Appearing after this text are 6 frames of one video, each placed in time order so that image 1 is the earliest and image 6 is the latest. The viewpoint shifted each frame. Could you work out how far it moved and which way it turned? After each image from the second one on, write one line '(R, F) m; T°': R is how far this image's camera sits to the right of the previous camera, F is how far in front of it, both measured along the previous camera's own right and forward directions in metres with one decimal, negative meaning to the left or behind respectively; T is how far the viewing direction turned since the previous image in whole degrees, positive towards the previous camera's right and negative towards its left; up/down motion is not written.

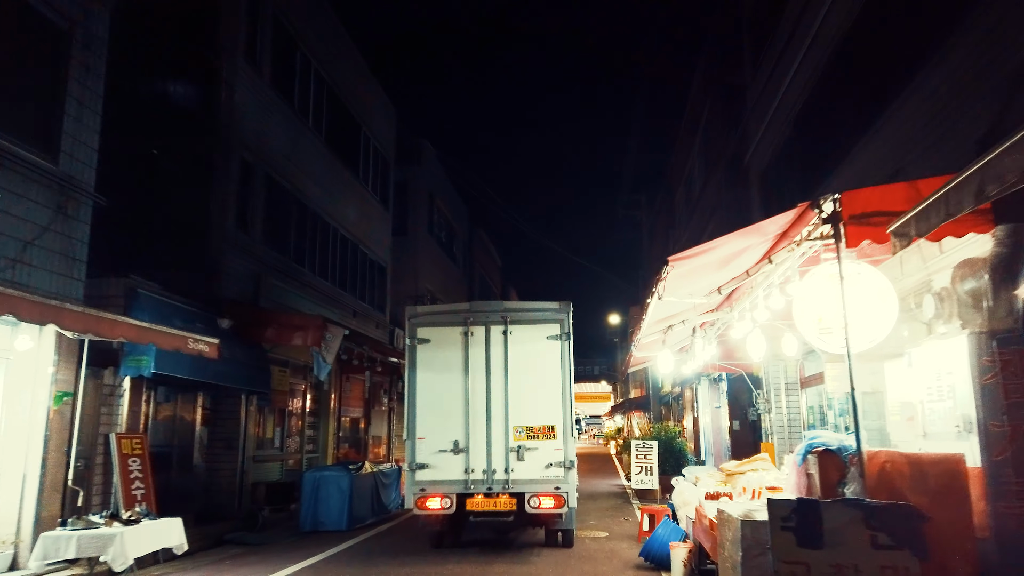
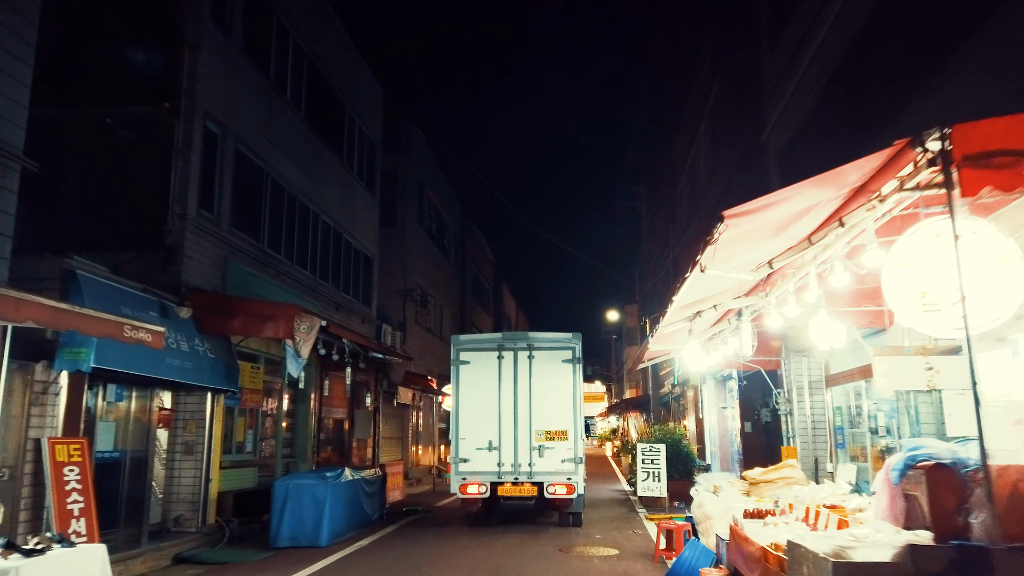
(-0.1, +1.3) m; +1°
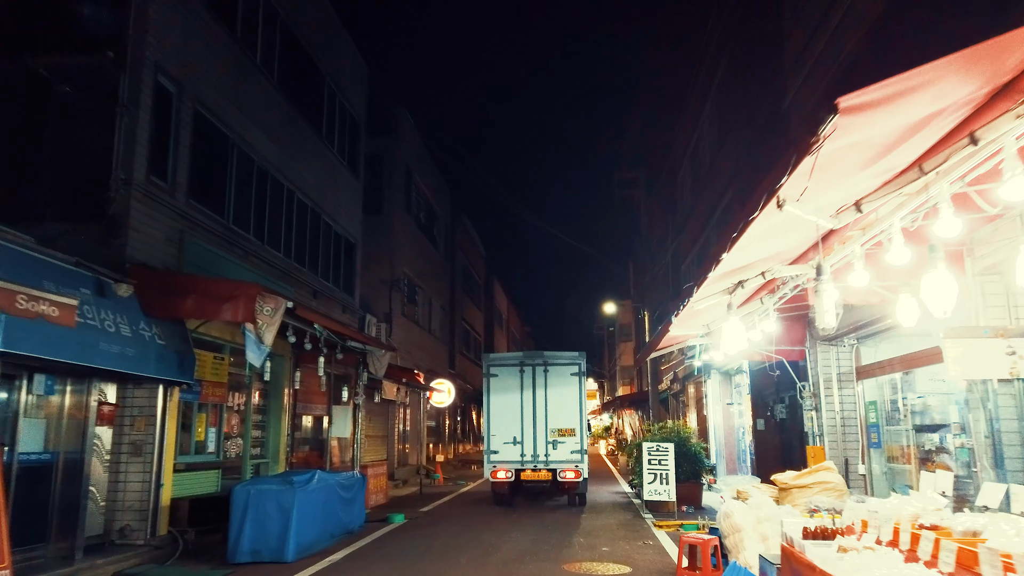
(-0.1, +1.4) m; +1°
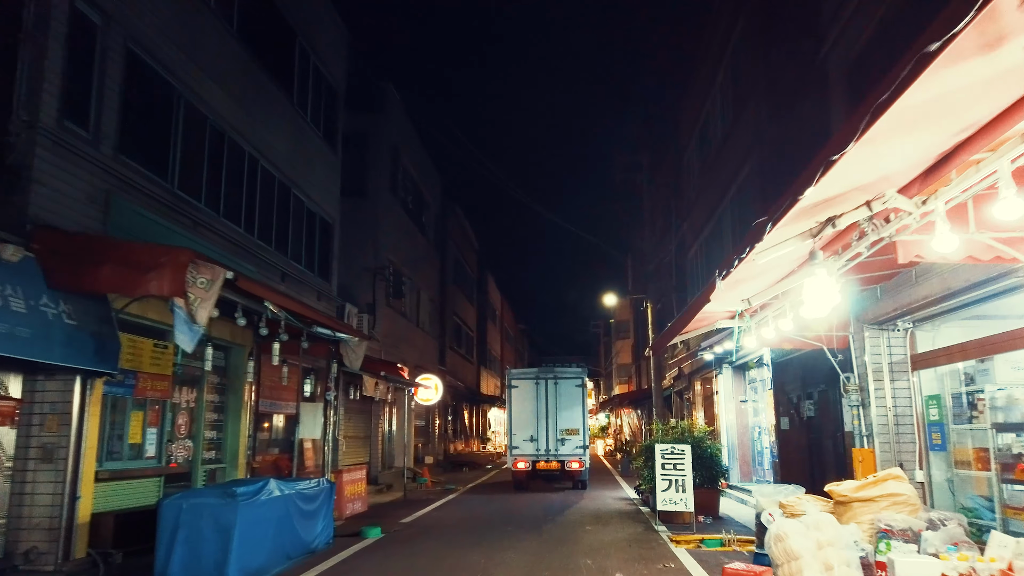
(0.0, +1.8) m; 0°
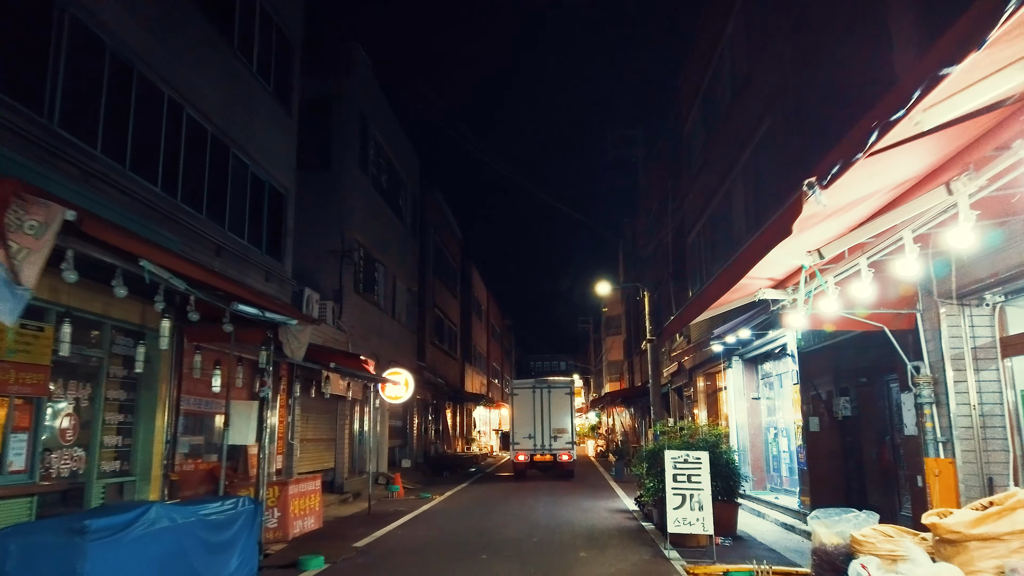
(+0.2, +2.2) m; +1°
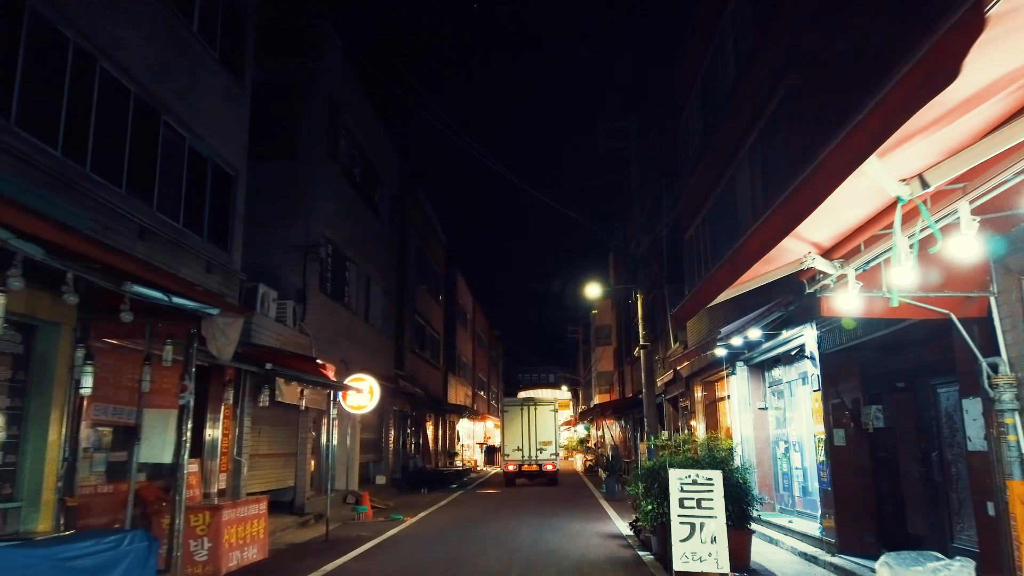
(+0.2, +1.7) m; +1°
